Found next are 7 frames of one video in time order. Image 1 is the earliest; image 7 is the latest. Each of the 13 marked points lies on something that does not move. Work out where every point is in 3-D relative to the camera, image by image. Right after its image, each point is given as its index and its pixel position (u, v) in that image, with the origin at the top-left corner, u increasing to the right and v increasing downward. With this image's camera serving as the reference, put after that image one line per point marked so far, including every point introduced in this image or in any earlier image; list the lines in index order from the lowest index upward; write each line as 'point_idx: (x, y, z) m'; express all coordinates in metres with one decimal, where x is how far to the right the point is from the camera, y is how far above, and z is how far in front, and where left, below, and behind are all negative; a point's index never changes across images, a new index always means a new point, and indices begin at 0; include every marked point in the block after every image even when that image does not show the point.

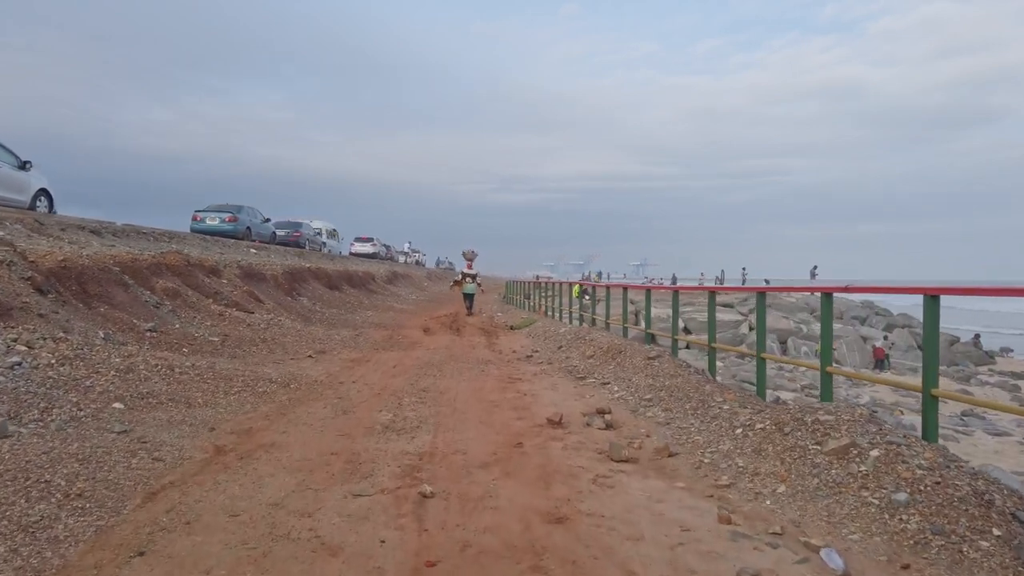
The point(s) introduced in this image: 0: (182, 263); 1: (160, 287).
0: (-6.9, +0.5, +16.8) m
1: (-6.3, 0.0, +14.5) m
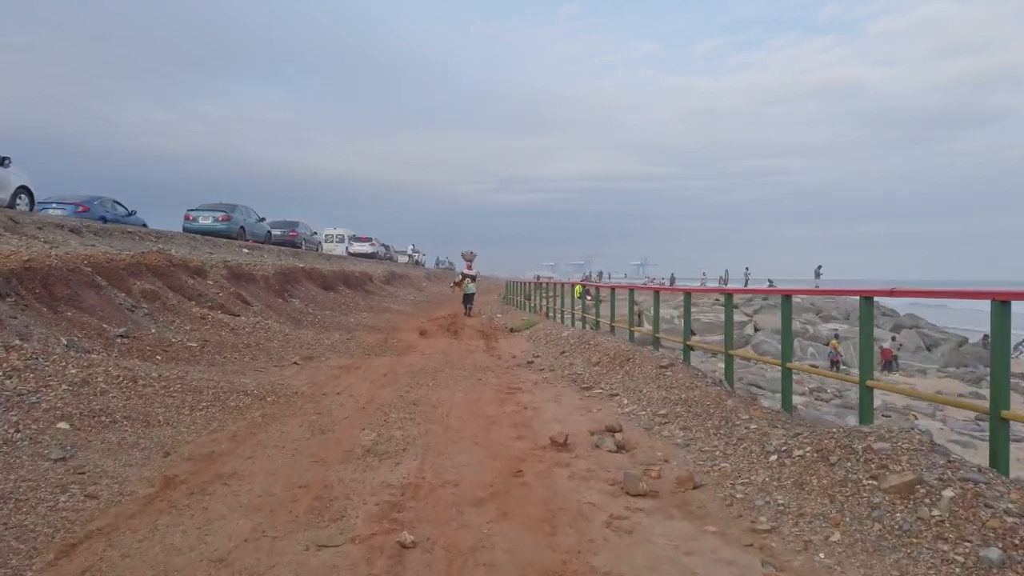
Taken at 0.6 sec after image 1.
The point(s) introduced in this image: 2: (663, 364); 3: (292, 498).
0: (-6.9, +0.5, +15.9) m
1: (-6.3, 0.0, +13.7) m
2: (+1.8, -0.9, +9.5) m
3: (-1.3, -1.3, +4.9) m
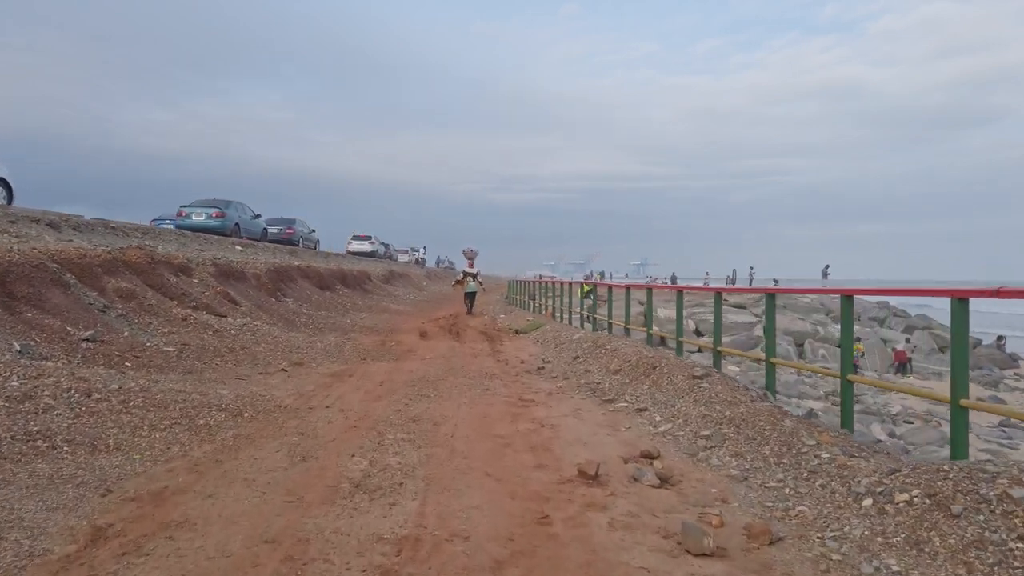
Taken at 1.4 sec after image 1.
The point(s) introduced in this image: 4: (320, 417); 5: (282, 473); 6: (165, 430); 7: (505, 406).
0: (-6.7, +0.5, +14.8) m
1: (-6.2, 0.0, +12.5) m
2: (+1.9, -0.9, +8.3) m
3: (-1.2, -1.3, +3.7) m
4: (-1.8, -1.2, +7.5) m
5: (-1.5, -1.2, +5.4) m
6: (-2.8, -1.1, +6.4) m
7: (-0.1, -1.2, +8.4) m
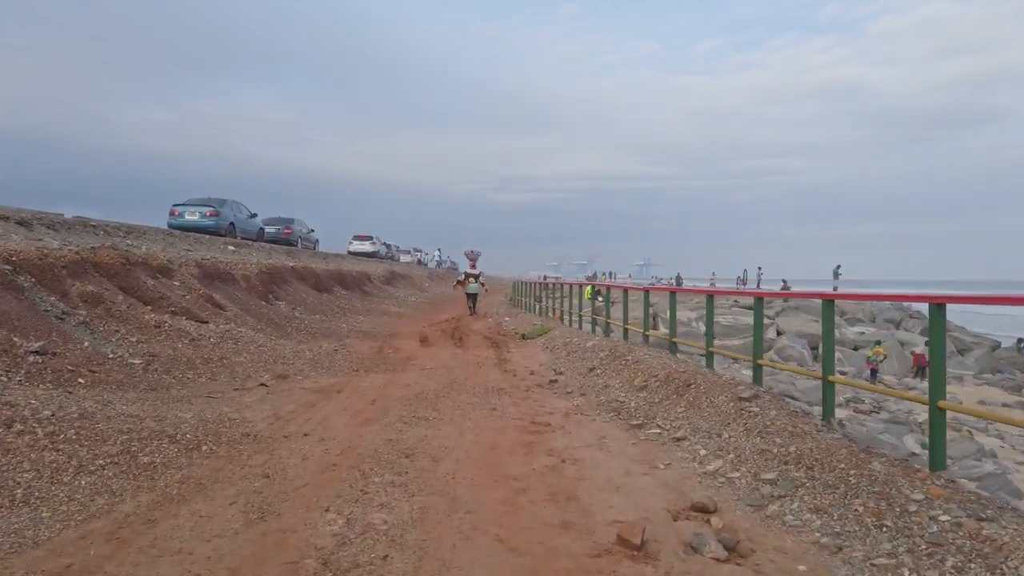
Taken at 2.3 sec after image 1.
0: (-6.6, +0.4, +13.5) m
1: (-6.1, -0.1, +11.3) m
2: (+2.0, -0.9, +7.0) m
3: (-1.1, -1.3, +2.5) m
4: (-1.7, -1.2, +6.2) m
5: (-1.4, -1.3, +4.1) m
6: (-2.7, -1.2, +5.2) m
7: (0.0, -1.3, +7.2) m
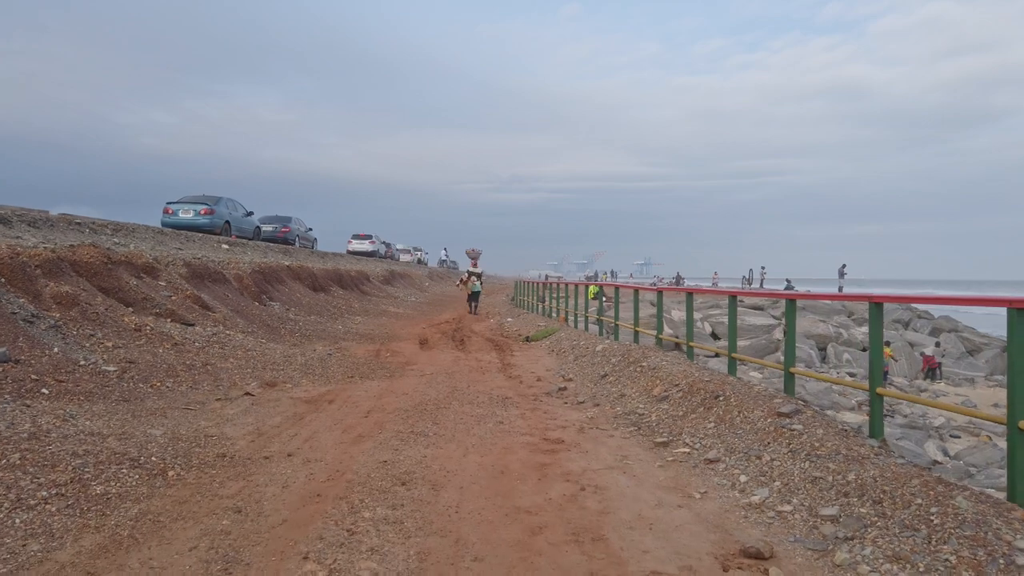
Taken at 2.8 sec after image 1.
0: (-6.5, +0.4, +12.7) m
1: (-6.0, -0.1, +10.5) m
2: (+2.1, -0.9, +6.2) m
3: (-1.0, -1.3, +1.7) m
4: (-1.6, -1.3, +5.4) m
5: (-1.3, -1.3, +3.3) m
6: (-2.6, -1.2, +4.4) m
7: (+0.1, -1.3, +6.4) m
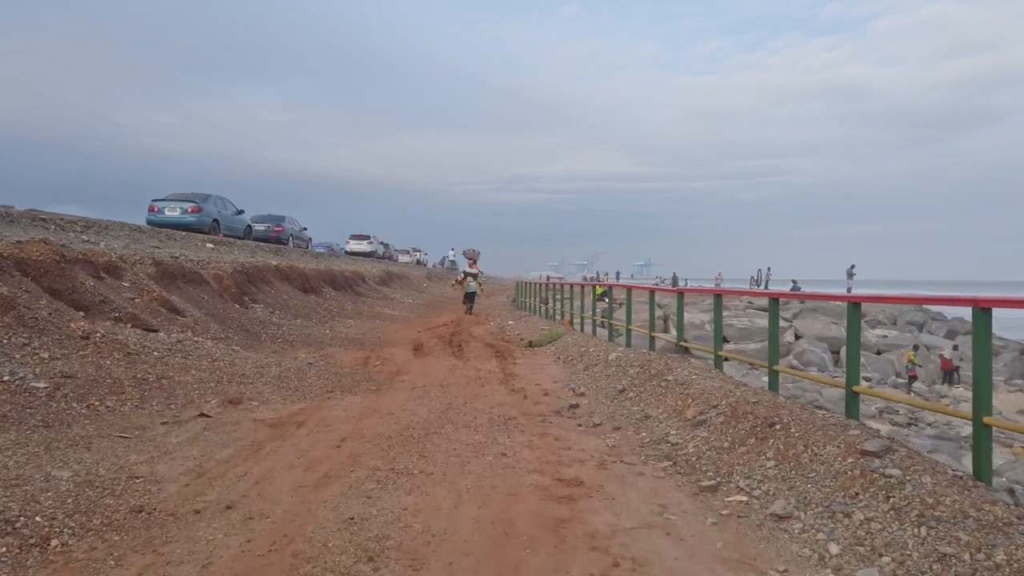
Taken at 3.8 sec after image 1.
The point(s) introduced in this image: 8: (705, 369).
0: (-6.5, +0.4, +11.3) m
1: (-6.0, -0.1, +9.1) m
2: (+2.1, -1.0, +4.8) m
3: (-1.0, -1.3, +0.3) m
4: (-1.6, -1.3, +4.0) m
5: (-1.3, -1.3, +1.9) m
6: (-2.5, -1.2, +3.0) m
7: (+0.2, -1.3, +5.0) m
8: (+2.1, -0.9, +8.8) m
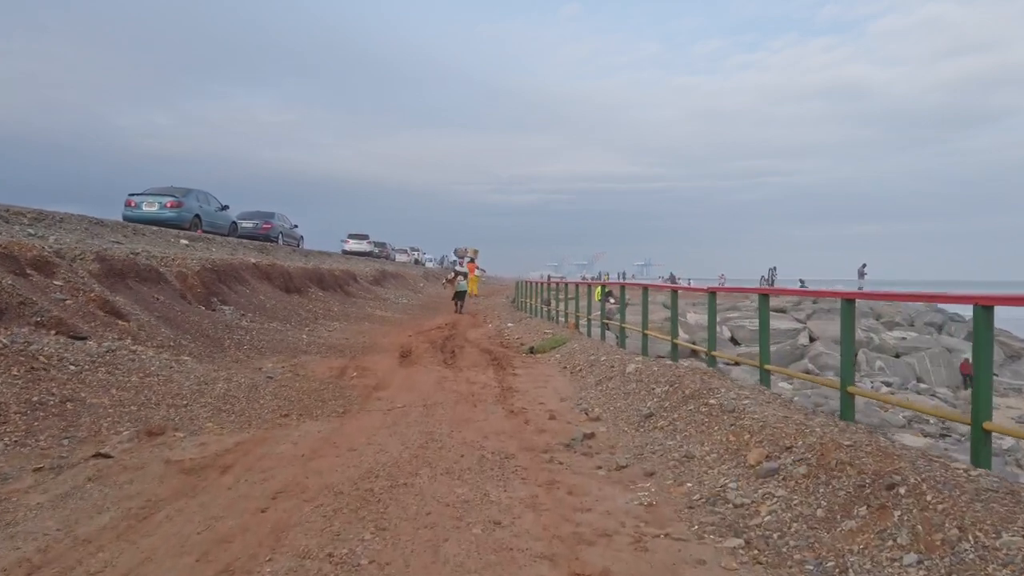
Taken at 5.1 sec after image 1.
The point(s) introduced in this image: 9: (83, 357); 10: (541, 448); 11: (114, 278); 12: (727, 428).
0: (-6.5, +0.4, +9.5) m
1: (-6.0, -0.1, +7.2) m
2: (+2.1, -0.9, +3.0) m
3: (-1.0, -1.3, -1.6) m
4: (-1.6, -1.3, +2.2) m
5: (-1.3, -1.3, 0.0) m
6: (-2.6, -1.2, +1.1) m
7: (+0.1, -1.3, +3.1) m
8: (+2.1, -0.9, +7.0) m
9: (-4.6, -0.8, +8.7) m
10: (+0.2, -1.3, +6.6) m
11: (-6.1, +0.2, +12.5) m
12: (+1.6, -1.0, +6.0) m
